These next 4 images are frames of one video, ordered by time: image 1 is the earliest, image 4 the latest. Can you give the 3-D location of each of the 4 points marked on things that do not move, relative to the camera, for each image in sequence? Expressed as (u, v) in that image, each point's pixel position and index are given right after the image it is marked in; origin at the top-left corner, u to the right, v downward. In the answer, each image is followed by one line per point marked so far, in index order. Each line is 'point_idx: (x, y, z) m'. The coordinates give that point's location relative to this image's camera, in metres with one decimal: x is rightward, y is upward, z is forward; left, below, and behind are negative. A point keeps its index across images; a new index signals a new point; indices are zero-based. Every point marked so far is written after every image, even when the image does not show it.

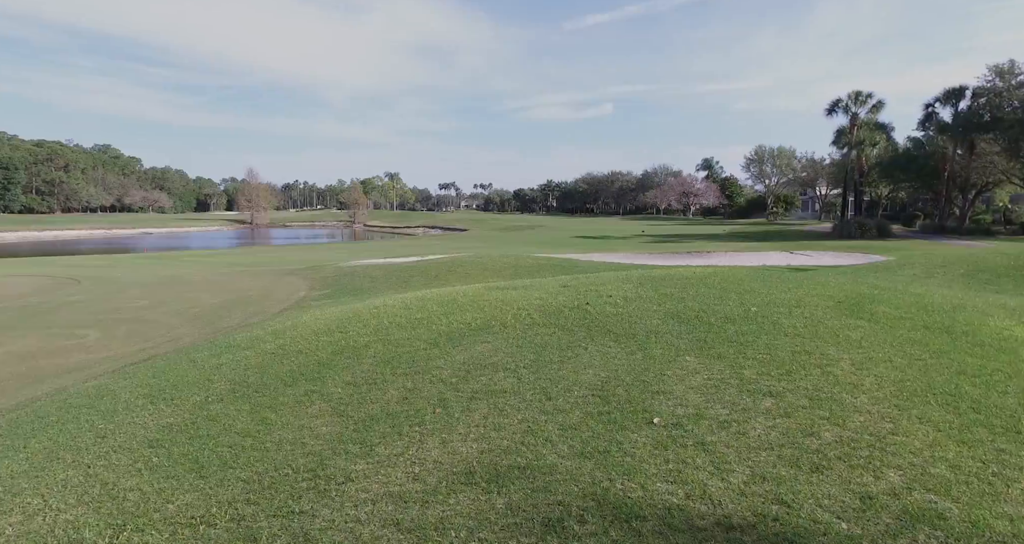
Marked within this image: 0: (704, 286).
0: (+3.0, -0.2, +7.9) m
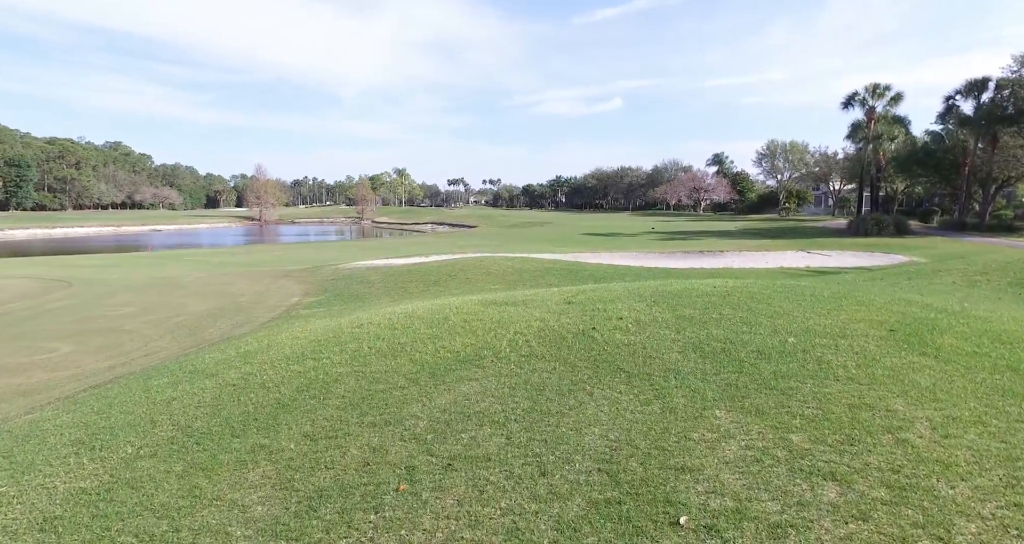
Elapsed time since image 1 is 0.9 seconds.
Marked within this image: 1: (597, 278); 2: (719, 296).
0: (+2.9, -0.5, +6.9) m
1: (+2.6, -0.2, +15.4) m
2: (+3.1, -0.4, +7.5) m
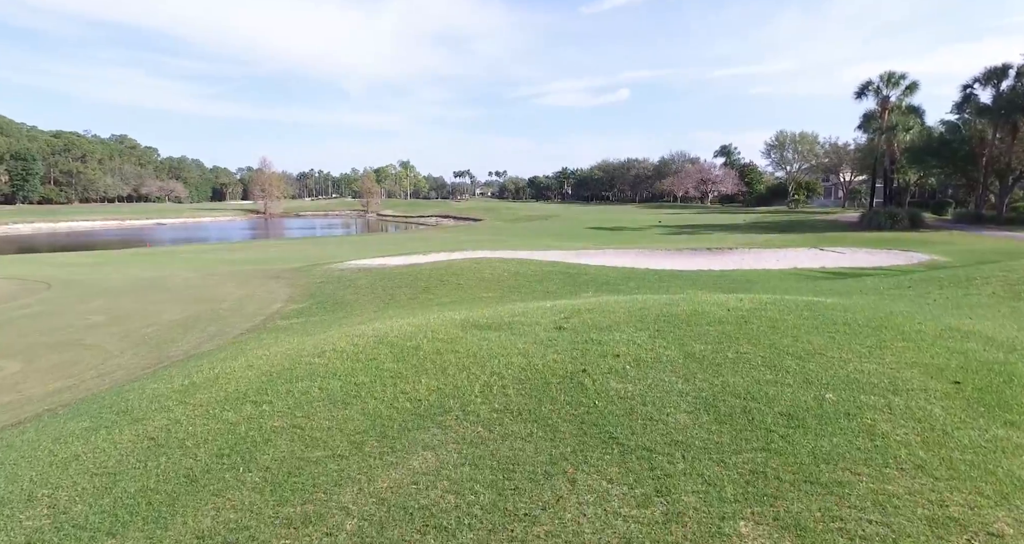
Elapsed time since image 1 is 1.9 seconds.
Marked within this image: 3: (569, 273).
0: (+2.6, -0.8, +5.8) m
1: (+2.5, -0.4, +14.3) m
2: (+2.8, -0.7, +6.4) m
3: (+1.9, 0.0, +16.9) m
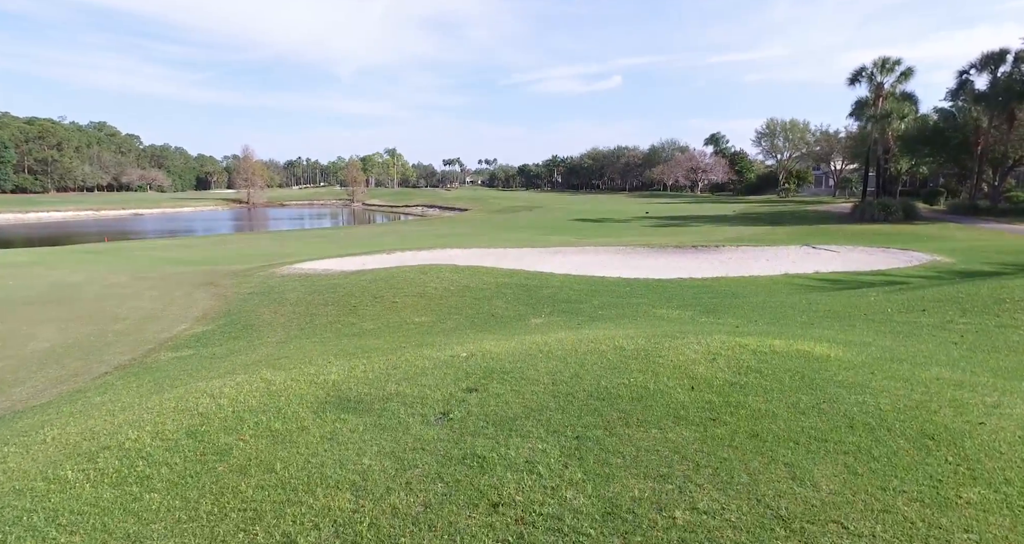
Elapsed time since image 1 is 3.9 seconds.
0: (+1.4, -1.4, +3.5) m
1: (+1.1, -0.8, +12.0) m
2: (+1.5, -1.2, +4.1) m
3: (+0.4, -0.4, +14.6) m
